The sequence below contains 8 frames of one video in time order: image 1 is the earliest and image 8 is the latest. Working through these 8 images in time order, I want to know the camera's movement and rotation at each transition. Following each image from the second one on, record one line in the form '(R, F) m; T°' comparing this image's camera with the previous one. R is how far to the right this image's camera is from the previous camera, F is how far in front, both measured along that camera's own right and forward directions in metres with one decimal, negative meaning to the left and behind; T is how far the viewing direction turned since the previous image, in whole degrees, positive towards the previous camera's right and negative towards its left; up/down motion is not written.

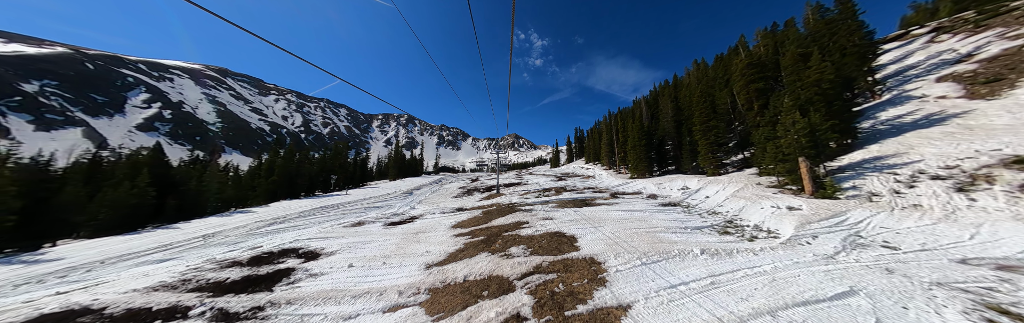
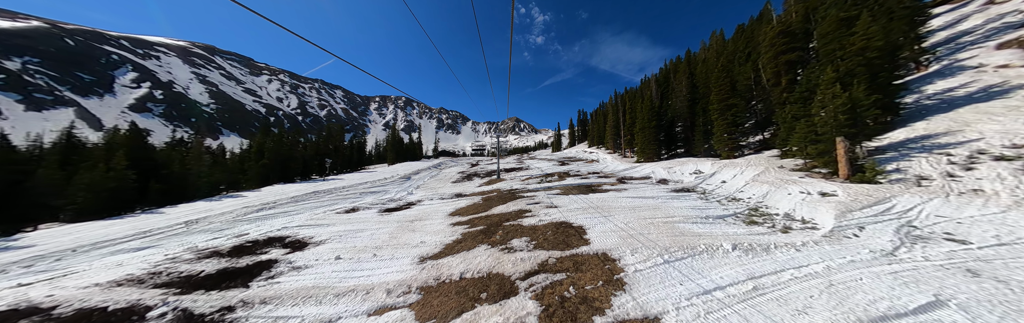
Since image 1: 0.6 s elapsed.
(0.0, +0.8) m; 0°
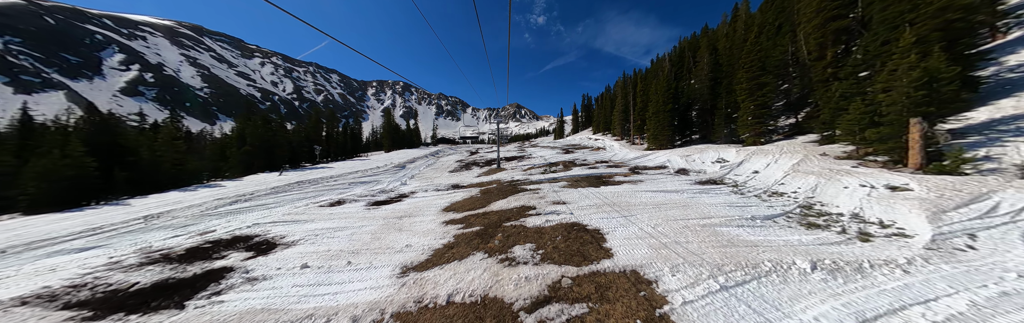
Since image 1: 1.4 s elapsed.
(0.0, +1.2) m; 0°
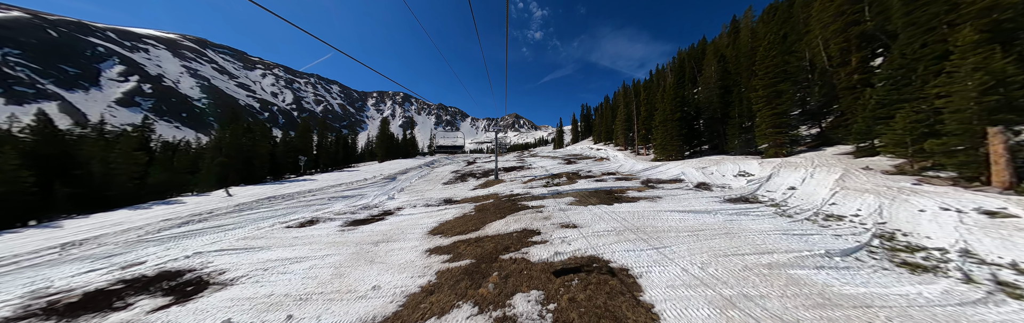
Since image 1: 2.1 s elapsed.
(0.0, +1.1) m; 0°
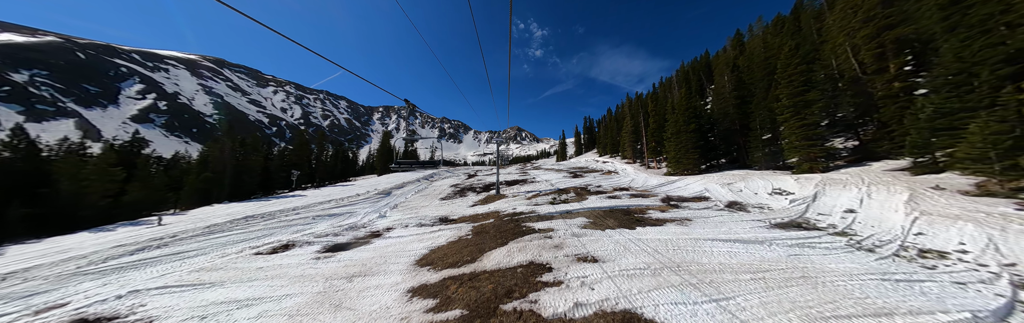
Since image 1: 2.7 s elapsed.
(0.0, +1.0) m; -1°
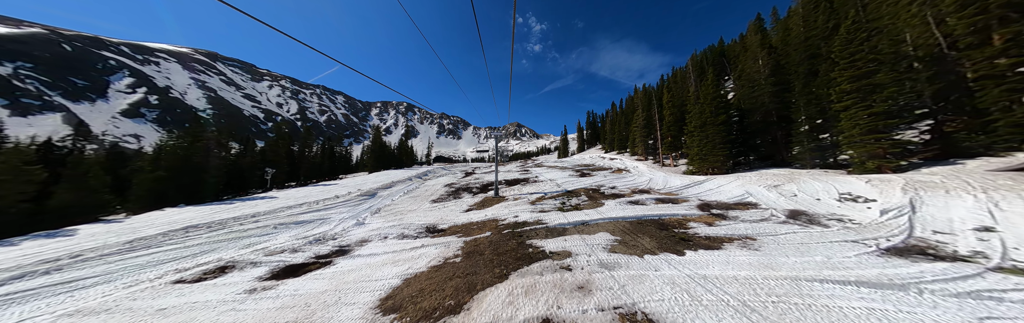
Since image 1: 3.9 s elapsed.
(-0.1, +1.7) m; 0°
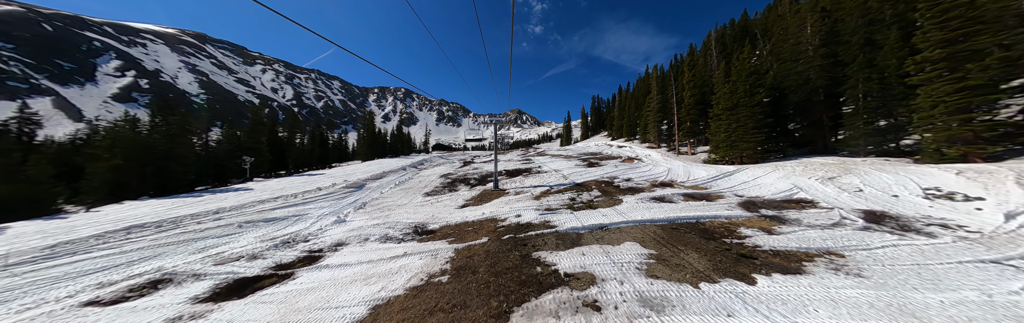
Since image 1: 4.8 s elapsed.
(0.0, +1.4) m; 0°
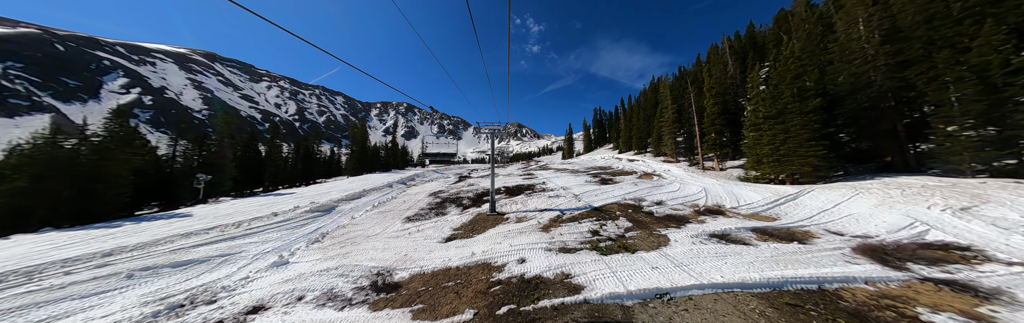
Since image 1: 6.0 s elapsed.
(0.0, +1.9) m; 0°
